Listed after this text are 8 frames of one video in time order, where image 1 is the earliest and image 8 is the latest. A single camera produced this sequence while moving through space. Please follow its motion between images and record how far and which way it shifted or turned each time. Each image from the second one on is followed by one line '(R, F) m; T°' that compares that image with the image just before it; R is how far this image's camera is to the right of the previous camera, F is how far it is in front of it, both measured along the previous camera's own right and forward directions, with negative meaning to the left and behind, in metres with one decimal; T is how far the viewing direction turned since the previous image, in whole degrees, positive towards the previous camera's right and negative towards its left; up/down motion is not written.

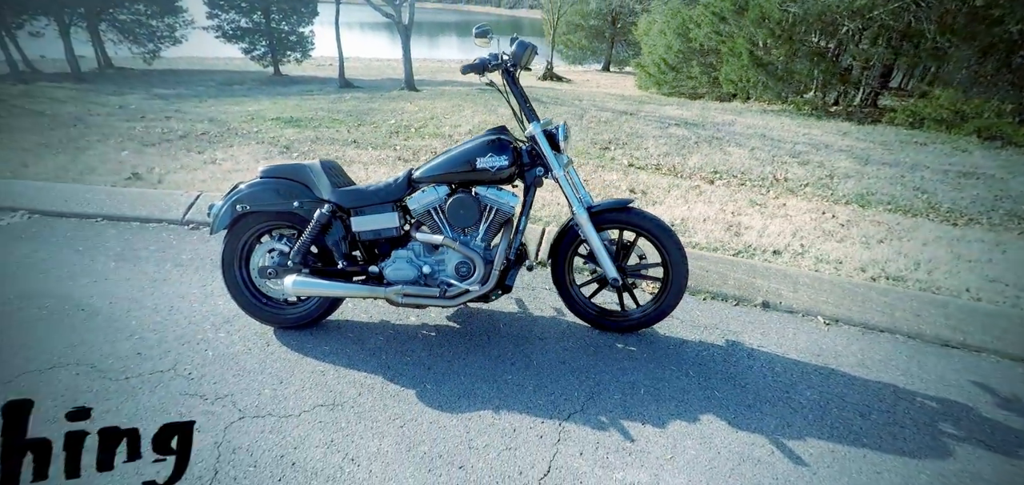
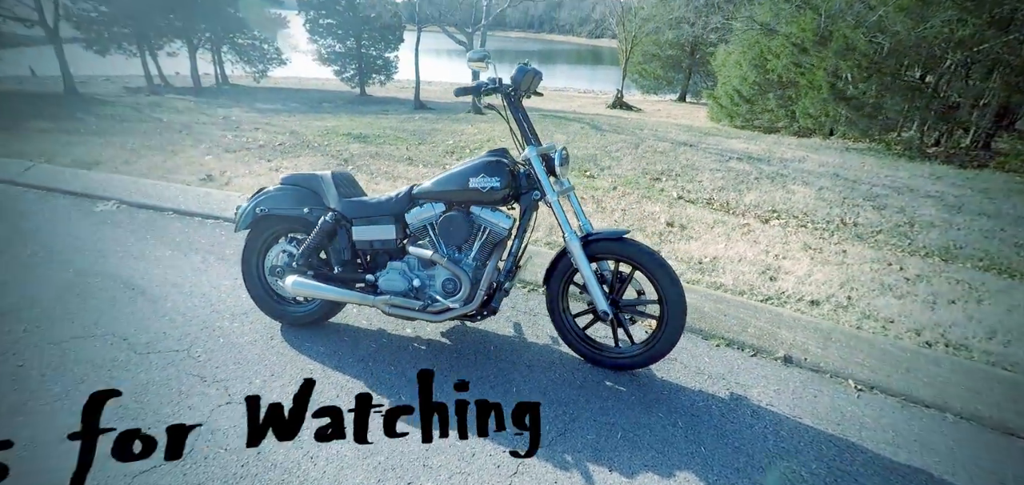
(+0.5, 0.0) m; -9°
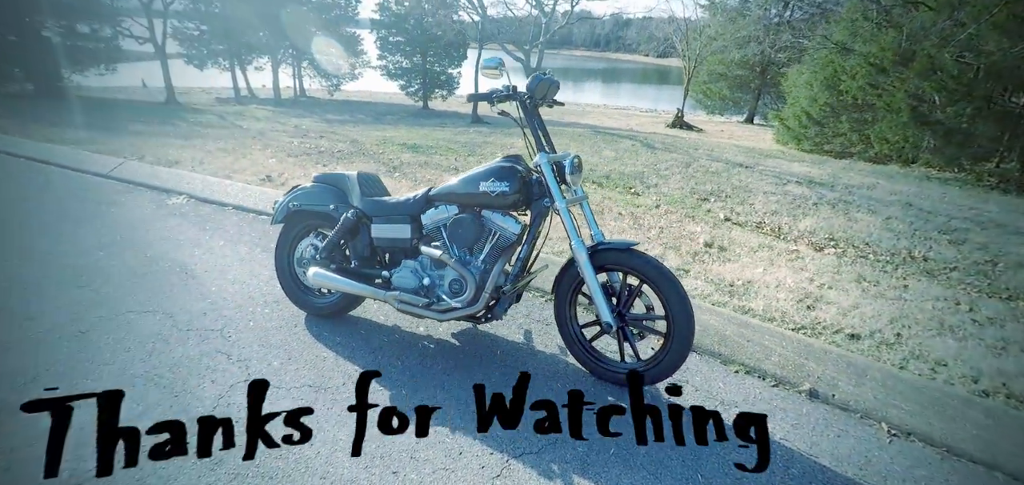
(+0.3, 0.0) m; -7°
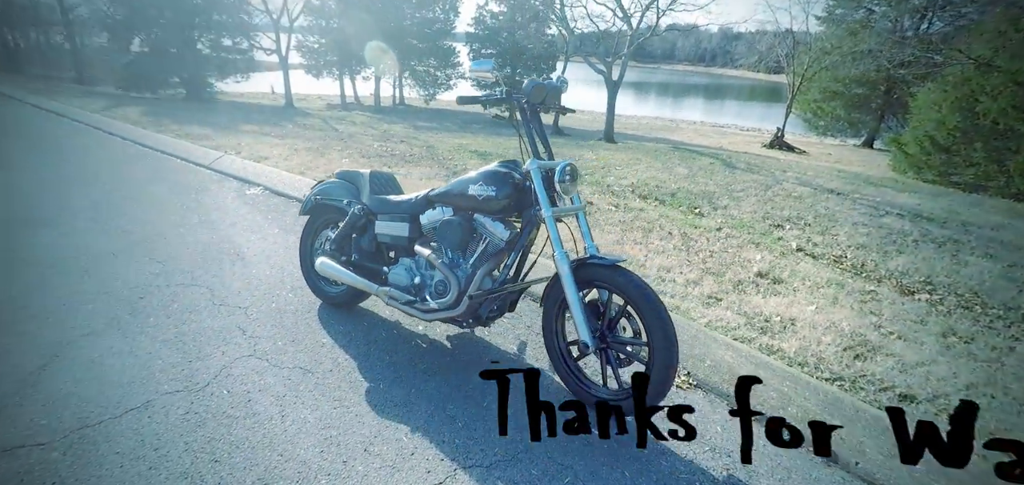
(+0.6, +0.1) m; -11°
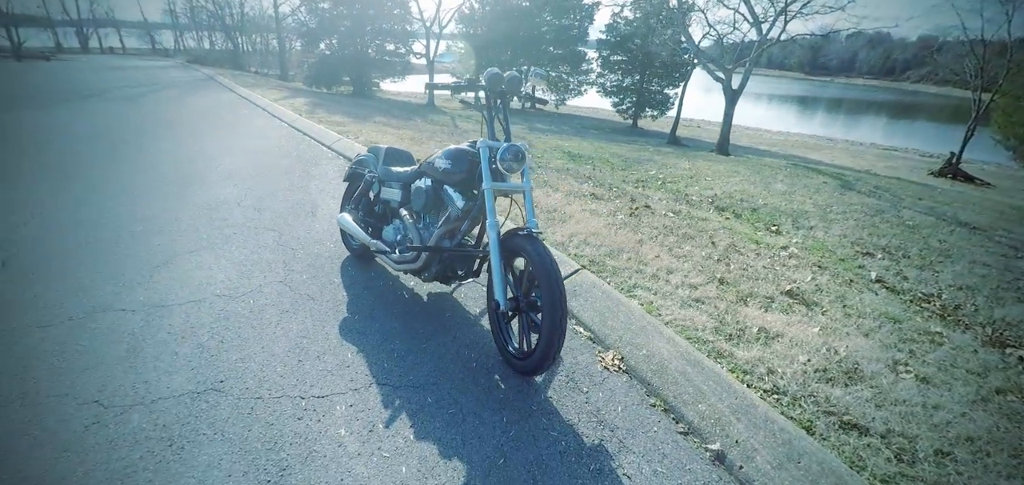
(+1.3, -0.1) m; -17°
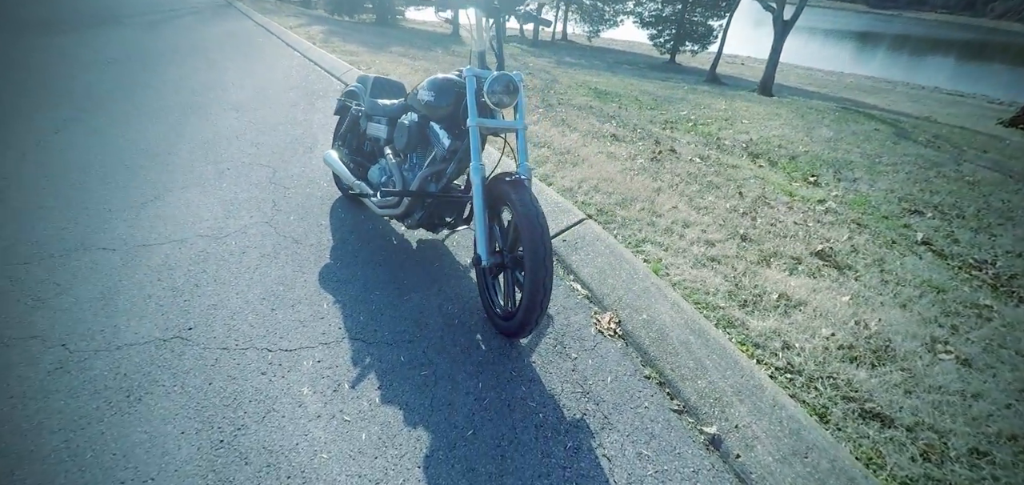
(+0.2, +0.3) m; -3°
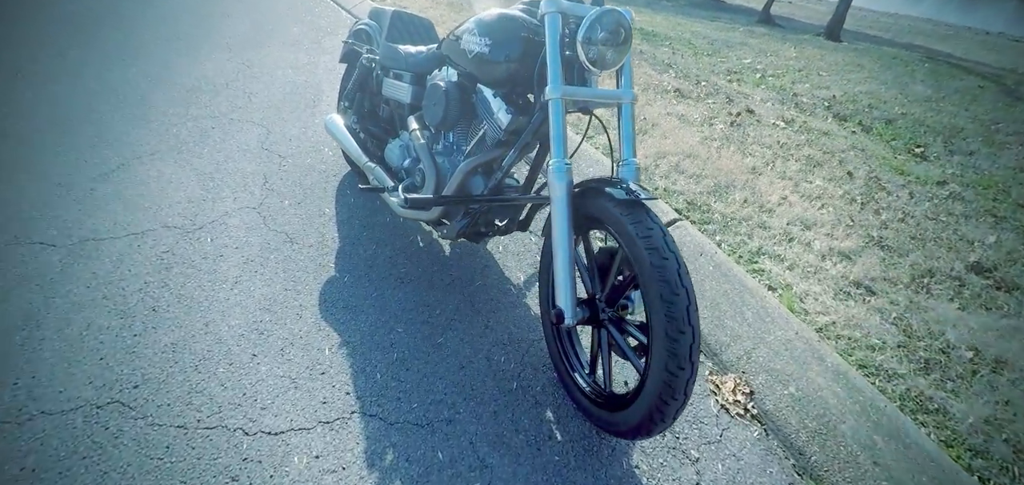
(-0.3, +0.9) m; -1°
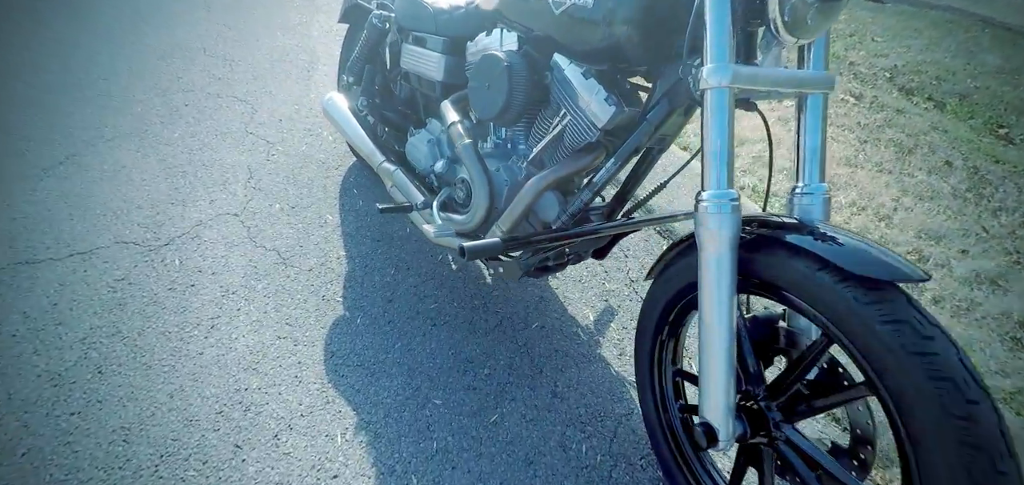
(-0.3, +0.6) m; +1°
